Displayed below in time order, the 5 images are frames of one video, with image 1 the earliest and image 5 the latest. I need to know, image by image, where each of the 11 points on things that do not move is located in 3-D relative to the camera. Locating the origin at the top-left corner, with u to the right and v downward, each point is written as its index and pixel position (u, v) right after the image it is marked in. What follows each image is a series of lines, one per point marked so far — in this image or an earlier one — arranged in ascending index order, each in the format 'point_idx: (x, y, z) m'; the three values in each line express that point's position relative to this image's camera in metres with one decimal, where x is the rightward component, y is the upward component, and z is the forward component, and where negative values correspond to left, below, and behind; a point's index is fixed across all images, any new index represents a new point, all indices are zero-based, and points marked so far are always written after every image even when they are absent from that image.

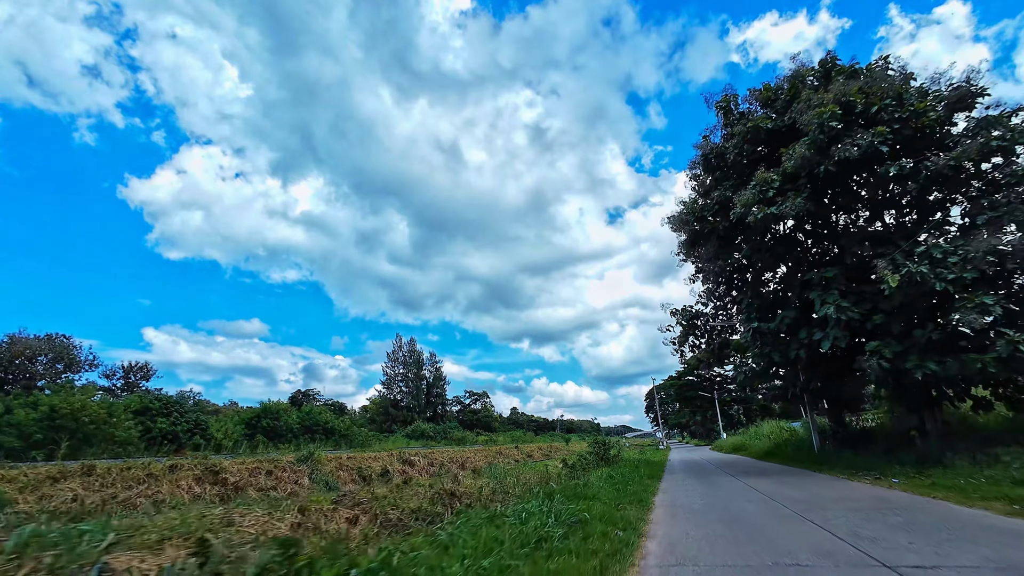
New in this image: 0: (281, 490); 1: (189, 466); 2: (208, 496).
0: (-5.0, -4.4, +18.1) m
1: (-7.1, -3.9, +18.2) m
2: (-5.7, -3.9, +15.7) m
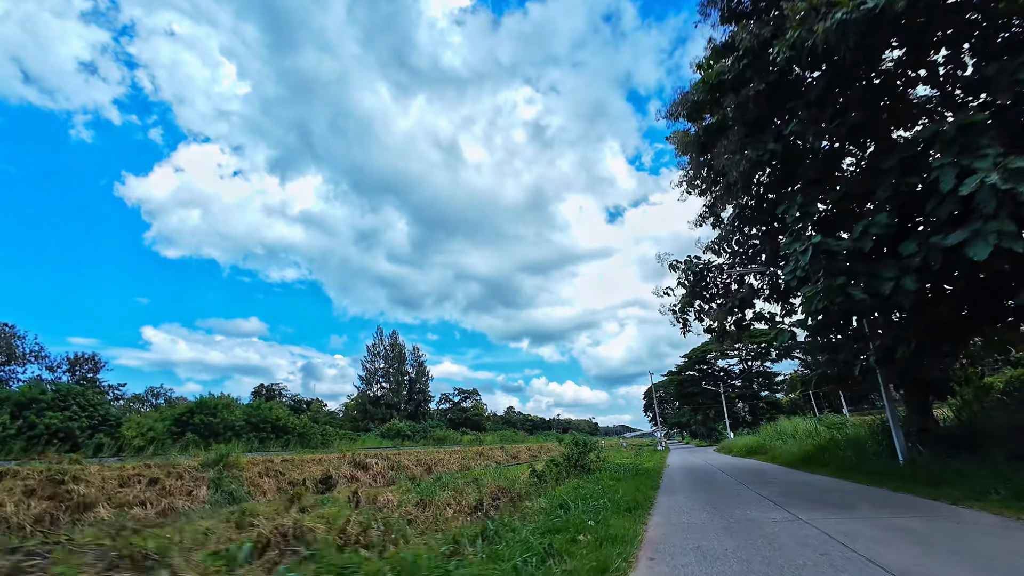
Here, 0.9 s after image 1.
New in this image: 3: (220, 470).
0: (-5.9, -3.6, +13.6) m
1: (-8.0, -3.1, +13.7) m
2: (-6.6, -3.1, +11.2) m
3: (-6.4, -4.0, +17.9) m
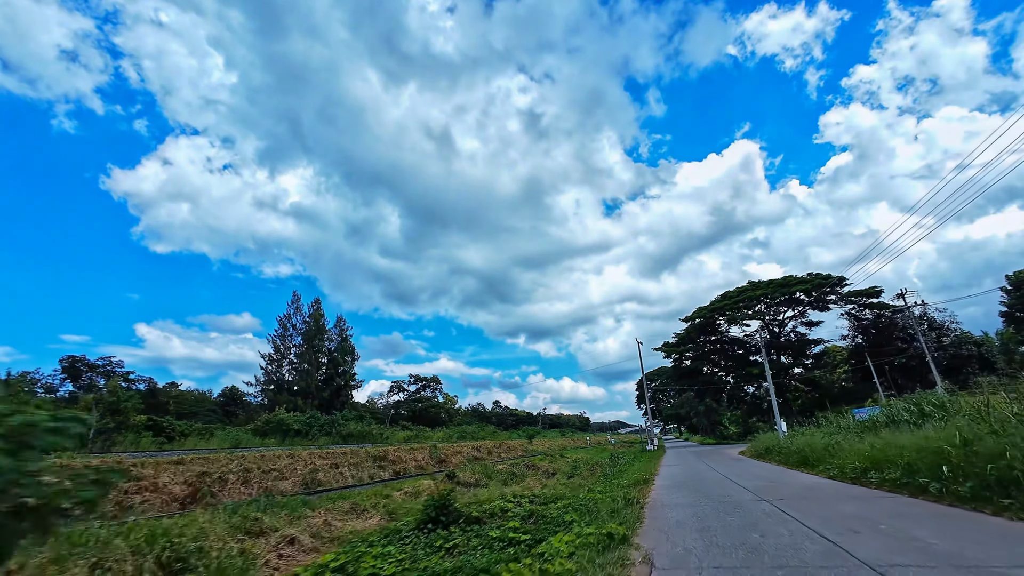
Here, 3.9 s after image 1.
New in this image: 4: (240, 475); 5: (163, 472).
0: (-8.7, -1.0, -0.5) m
1: (-10.7, -0.5, -0.4) m
2: (-9.4, -0.6, -2.9) m
3: (-9.1, -1.4, +3.9) m
4: (-5.9, -4.1, +17.9) m
5: (-6.8, -3.6, +15.9) m
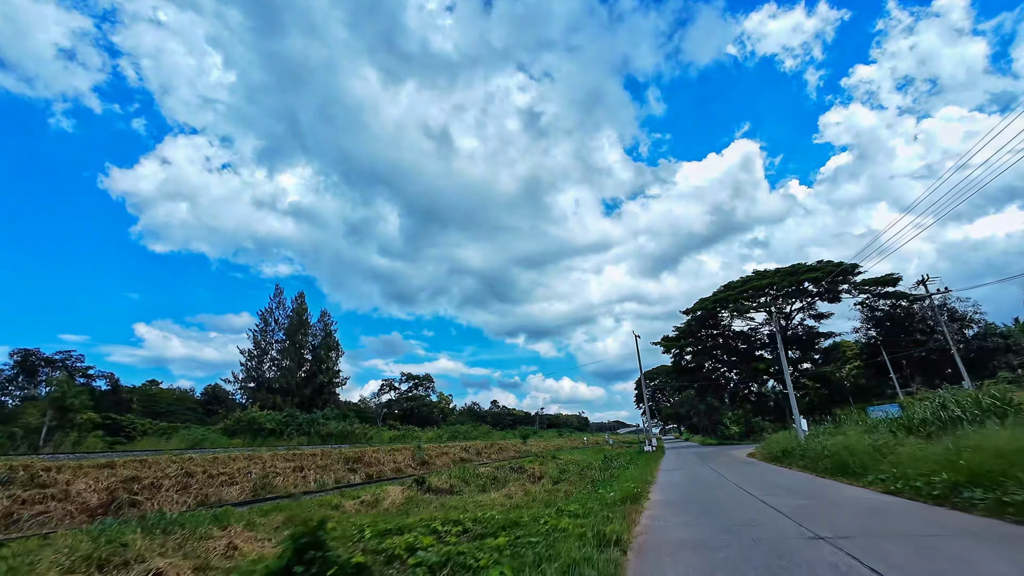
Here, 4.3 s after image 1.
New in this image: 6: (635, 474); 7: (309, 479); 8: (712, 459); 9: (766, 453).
0: (-9.1, -0.6, -2.7) m
1: (-11.1, -0.1, -2.6) m
2: (-9.8, -0.2, -5.1) m
3: (-9.6, -1.0, +1.7) m
4: (-6.3, -3.7, +15.6) m
5: (-7.2, -3.2, +13.7) m
6: (+2.9, -4.4, +19.5) m
7: (-4.8, -4.4, +19.3) m
8: (+4.8, -4.1, +19.7) m
9: (+4.8, -3.1, +15.5) m
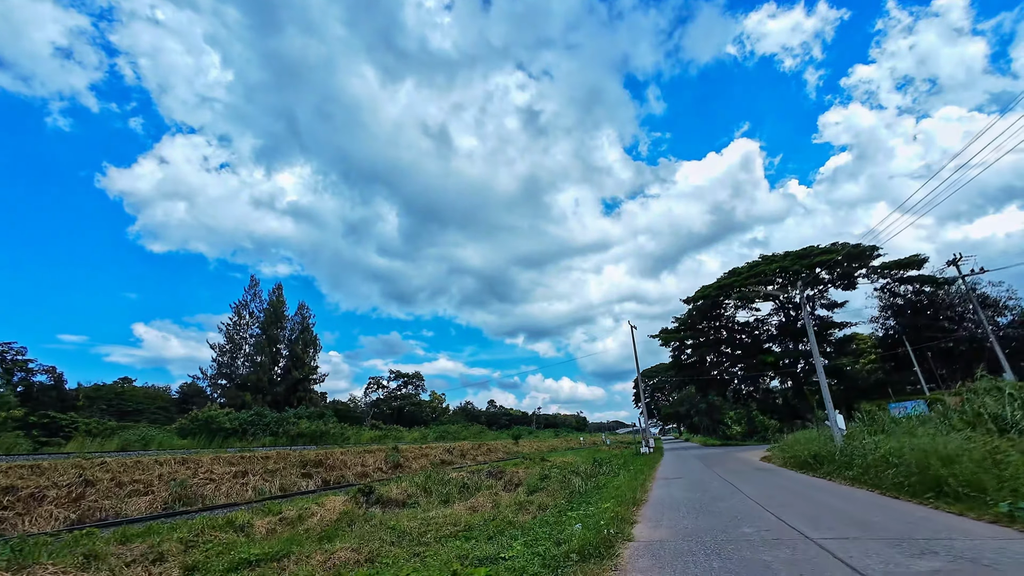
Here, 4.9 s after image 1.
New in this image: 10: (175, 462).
0: (-9.6, -0.2, -5.4) m
1: (-11.7, +0.4, -5.3) m
2: (-10.3, +0.3, -7.8) m
3: (-10.1, -0.5, -1.1) m
4: (-6.9, -3.2, +12.9) m
5: (-7.8, -2.7, +11.0) m
6: (+2.3, -3.9, +16.7) m
7: (-5.3, -4.0, +16.5) m
8: (+4.2, -3.6, +16.9) m
9: (+4.3, -2.6, +12.7) m
10: (-7.0, -3.7, +17.4) m
